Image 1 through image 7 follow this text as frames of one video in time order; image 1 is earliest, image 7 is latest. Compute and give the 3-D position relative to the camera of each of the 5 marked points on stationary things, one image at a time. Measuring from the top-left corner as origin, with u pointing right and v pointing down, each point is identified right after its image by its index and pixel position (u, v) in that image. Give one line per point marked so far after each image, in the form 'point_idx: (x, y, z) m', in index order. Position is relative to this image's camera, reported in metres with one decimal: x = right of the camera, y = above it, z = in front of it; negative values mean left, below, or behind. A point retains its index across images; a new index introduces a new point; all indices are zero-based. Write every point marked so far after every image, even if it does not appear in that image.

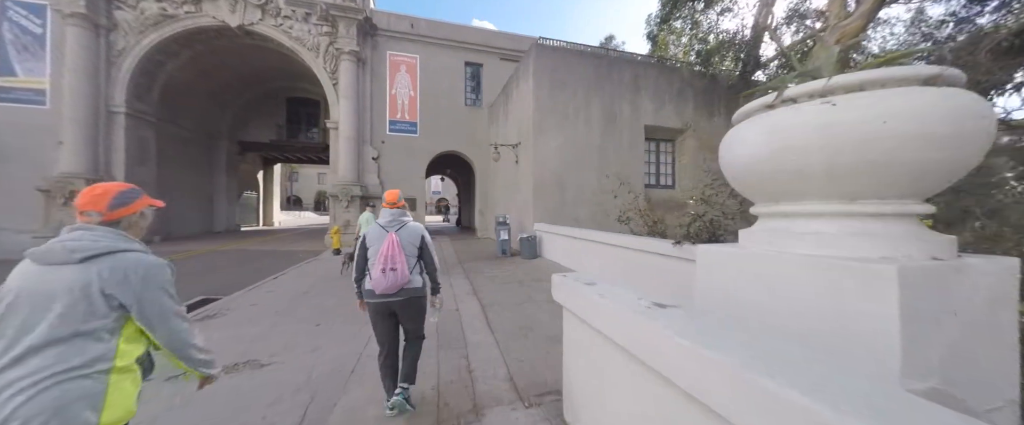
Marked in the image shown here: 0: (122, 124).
0: (-15.6, +3.5, +11.4) m
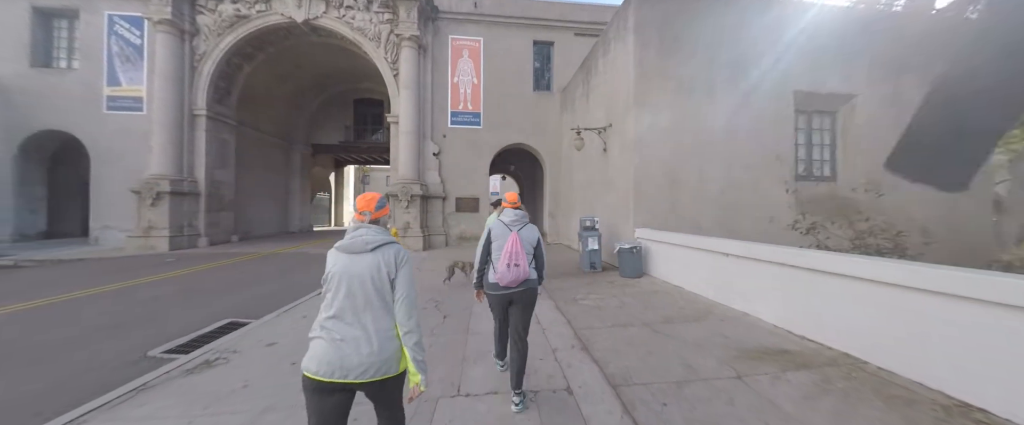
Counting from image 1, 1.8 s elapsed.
0: (-12.8, +3.5, +11.8) m
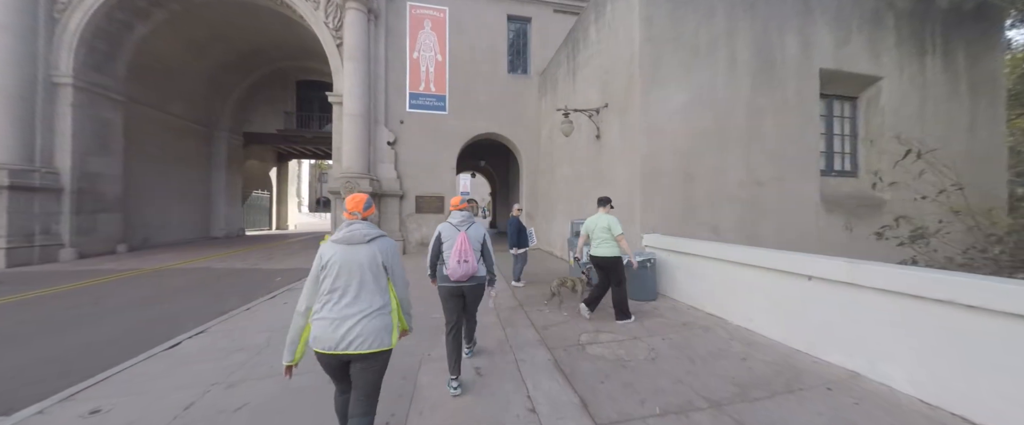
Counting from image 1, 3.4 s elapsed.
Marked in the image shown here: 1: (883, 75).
0: (-13.7, +3.4, +8.8) m
1: (+8.5, +3.1, +6.6) m
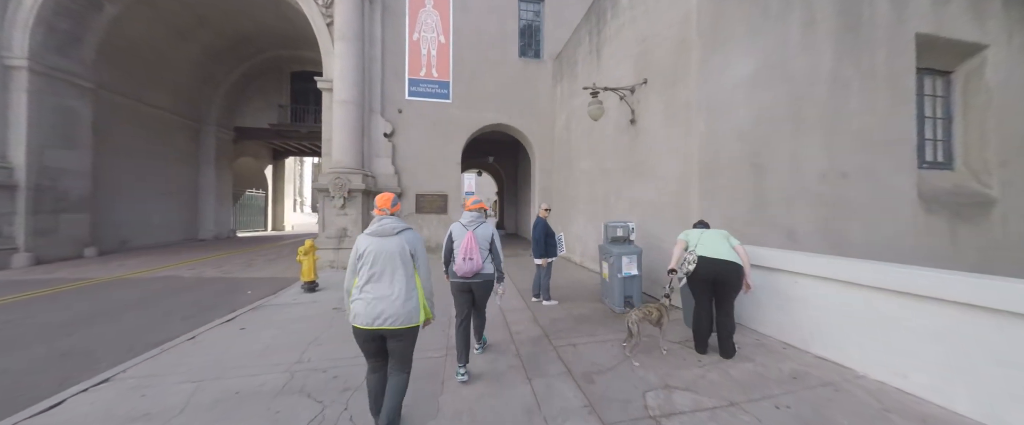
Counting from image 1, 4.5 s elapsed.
0: (-13.3, +3.5, +7.8) m
1: (+8.8, +3.1, +5.3) m
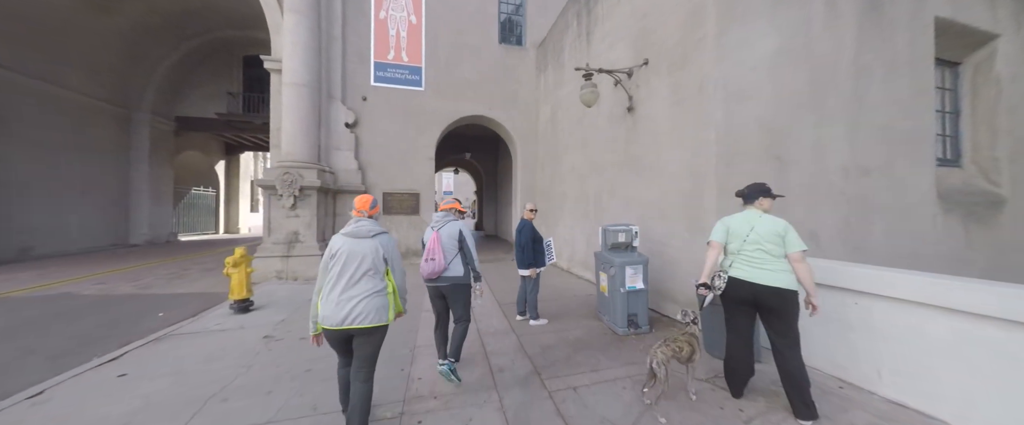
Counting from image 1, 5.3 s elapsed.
0: (-13.8, +3.4, +6.0) m
1: (+8.4, +3.1, +5.0) m
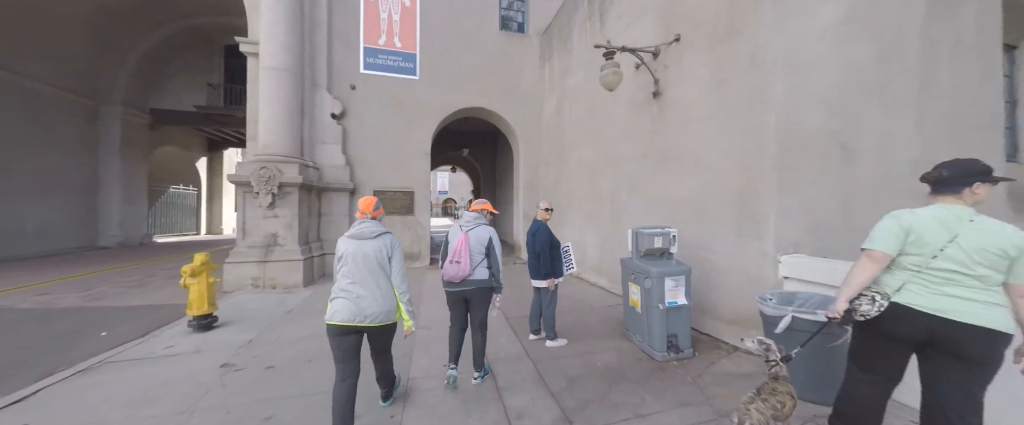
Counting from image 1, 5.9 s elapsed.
0: (-13.6, +3.4, +5.1) m
1: (+8.6, +3.1, +4.5) m
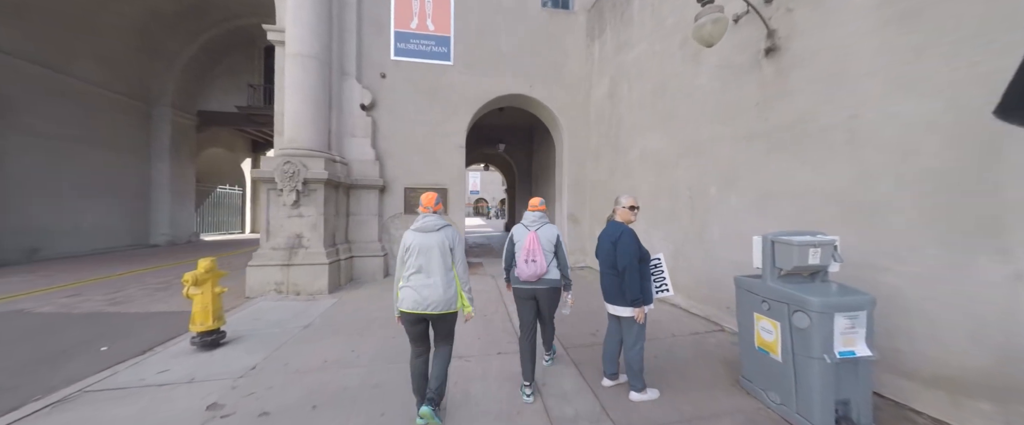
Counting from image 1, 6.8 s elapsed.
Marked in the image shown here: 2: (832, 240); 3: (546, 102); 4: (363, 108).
0: (-12.8, +3.4, +5.5) m
1: (+9.2, +3.1, +2.7) m
2: (+2.4, -0.2, +2.1) m
3: (+0.9, +2.9, +7.5) m
4: (-3.5, +2.4, +6.7) m
